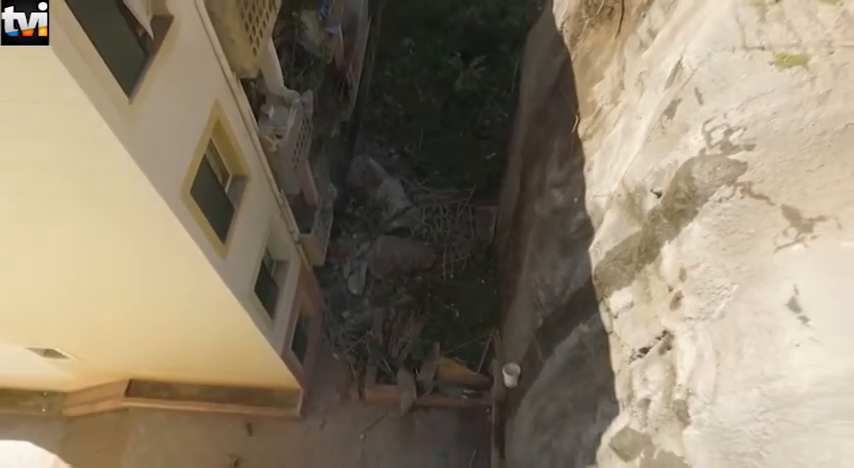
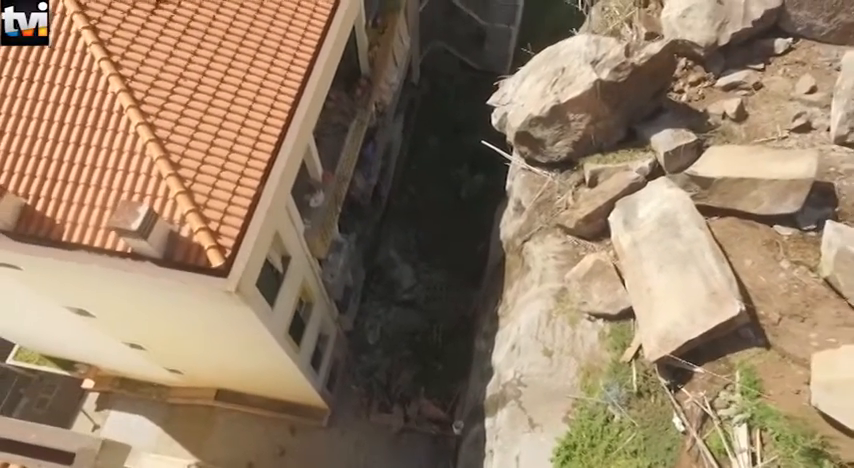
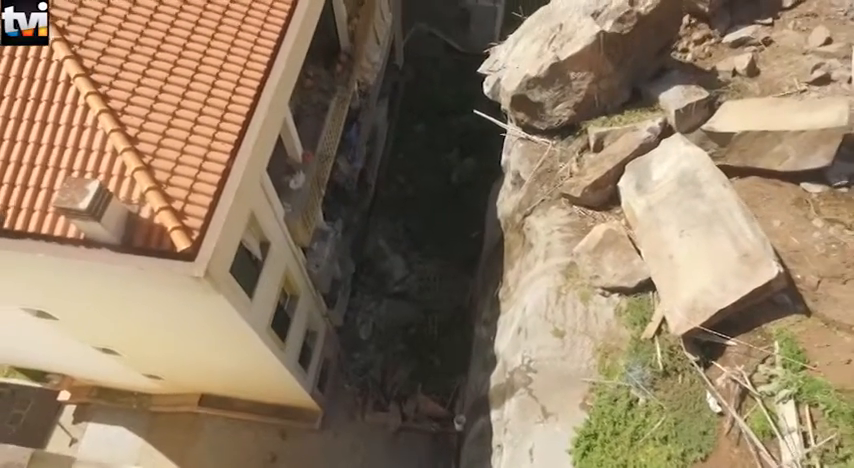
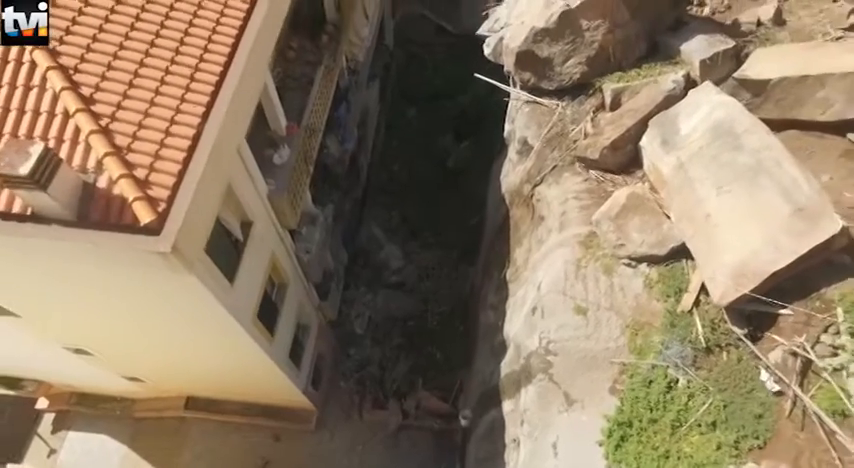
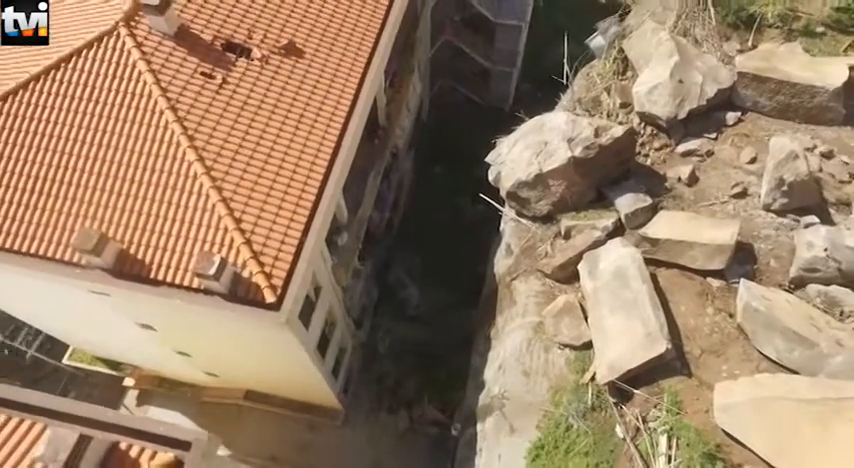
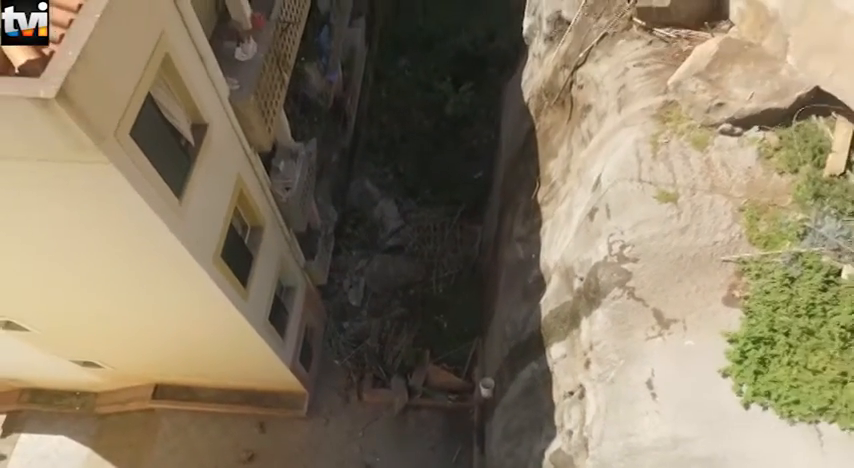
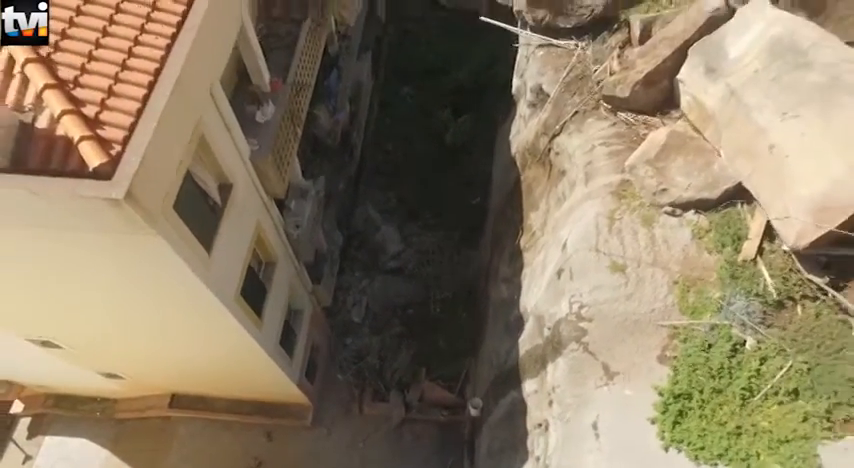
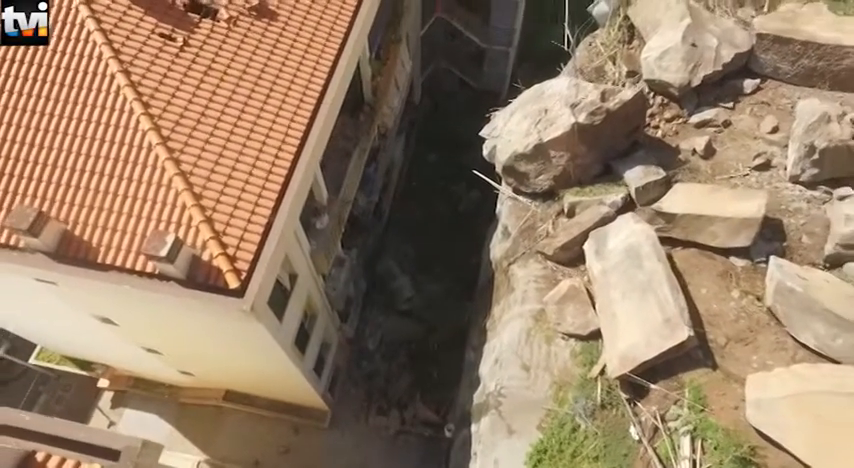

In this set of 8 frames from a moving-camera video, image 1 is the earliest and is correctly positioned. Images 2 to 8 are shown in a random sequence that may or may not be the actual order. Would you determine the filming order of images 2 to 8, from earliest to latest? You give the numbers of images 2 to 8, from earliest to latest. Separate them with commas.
6, 7, 4, 3, 2, 8, 5
